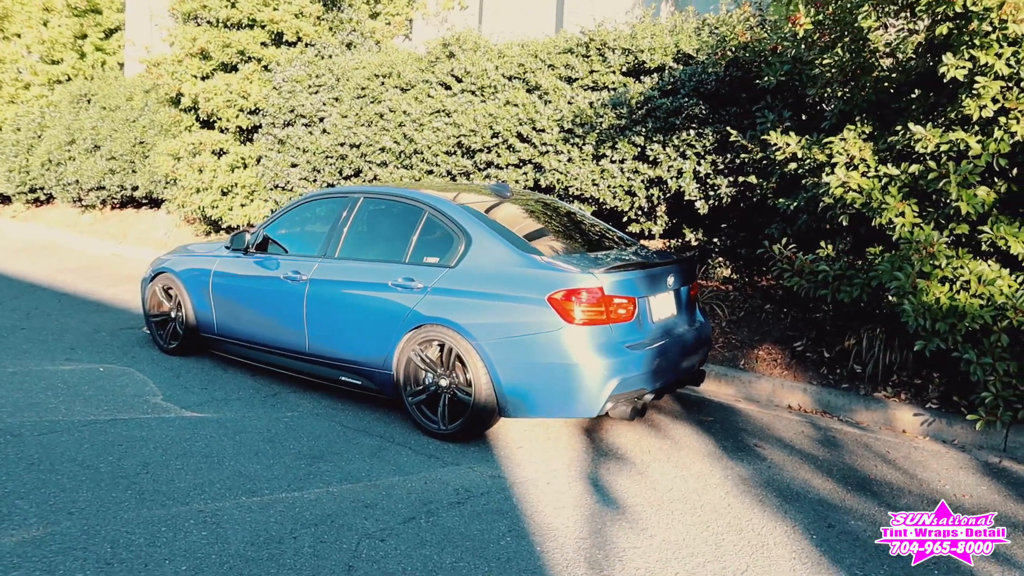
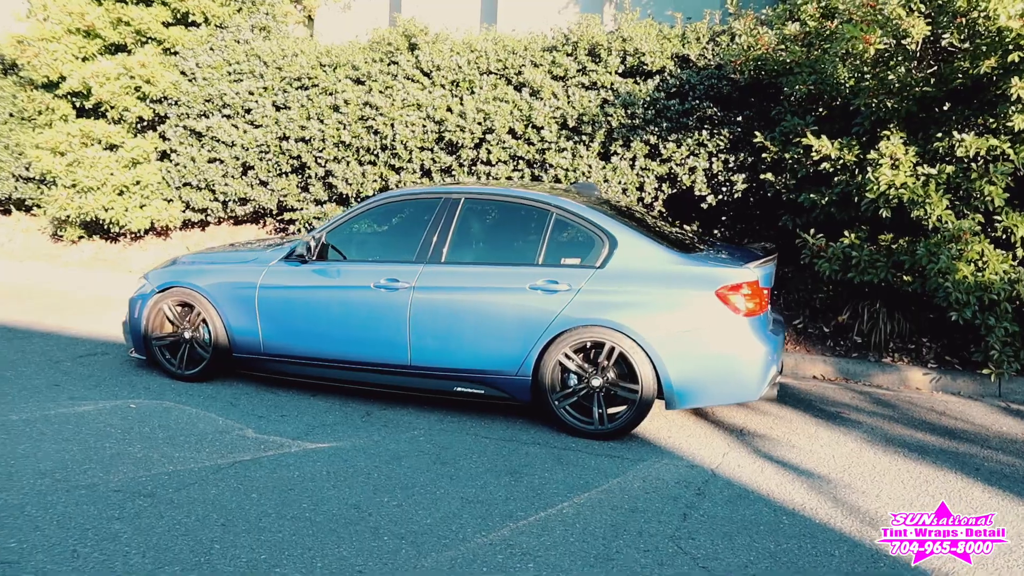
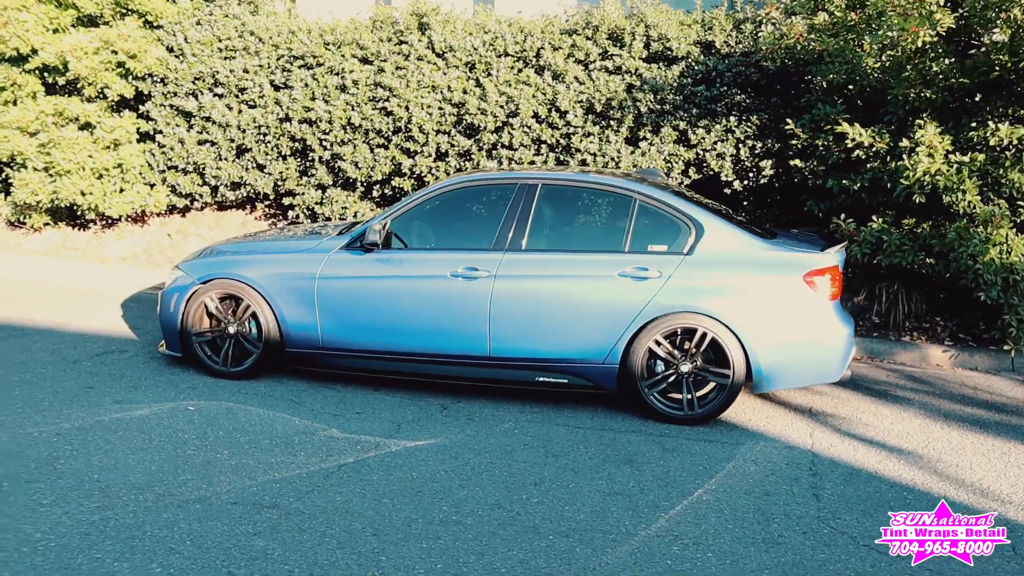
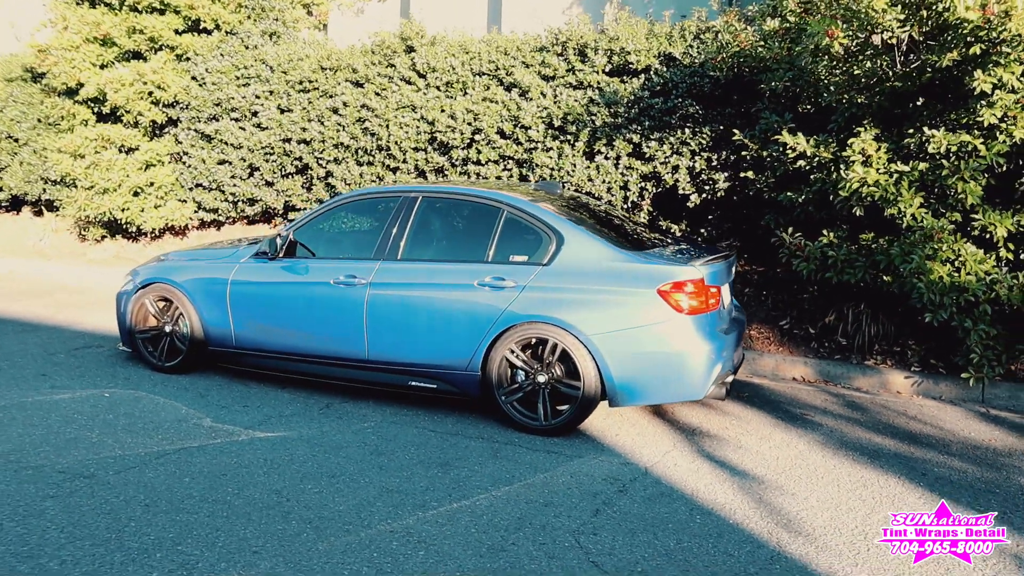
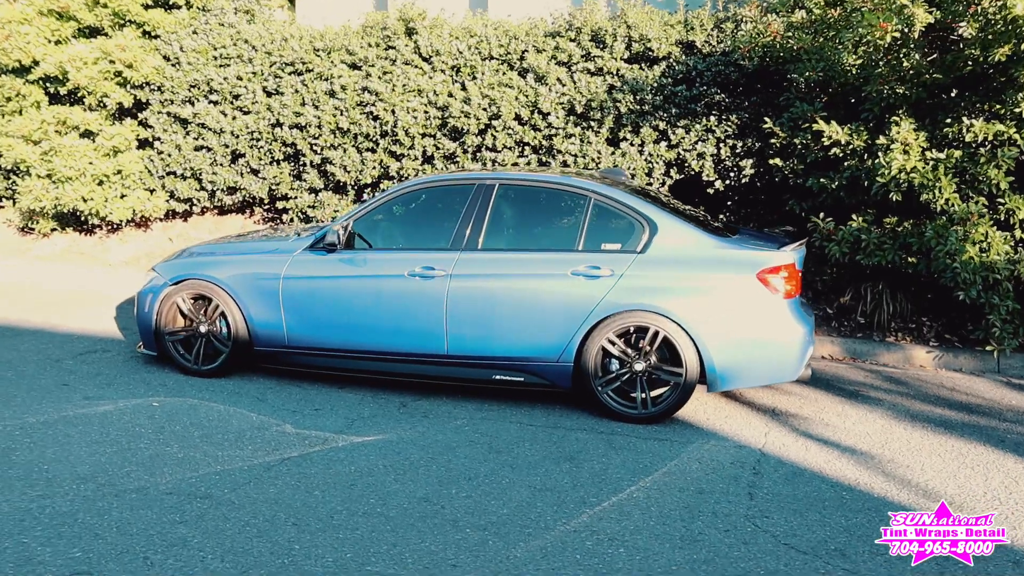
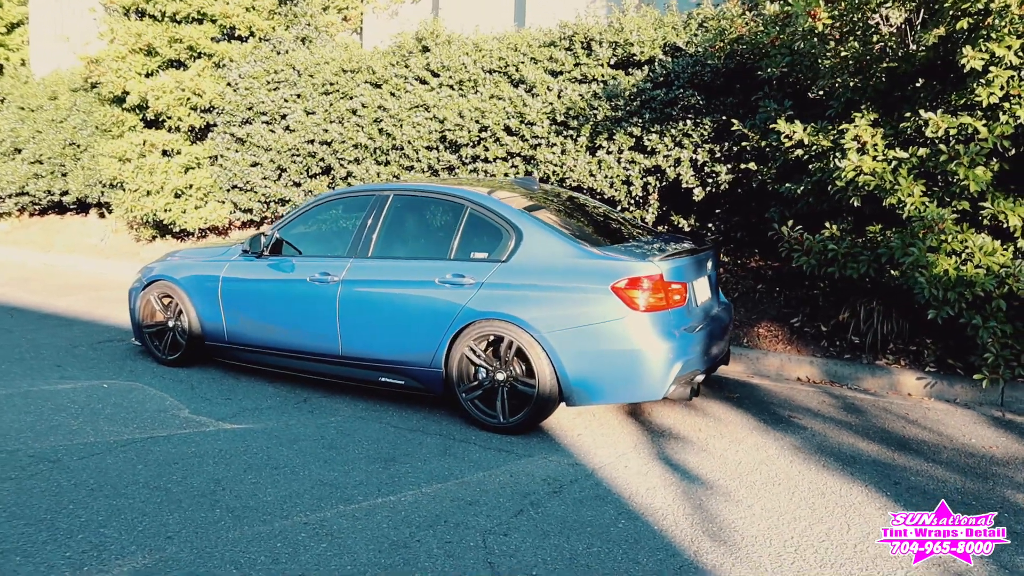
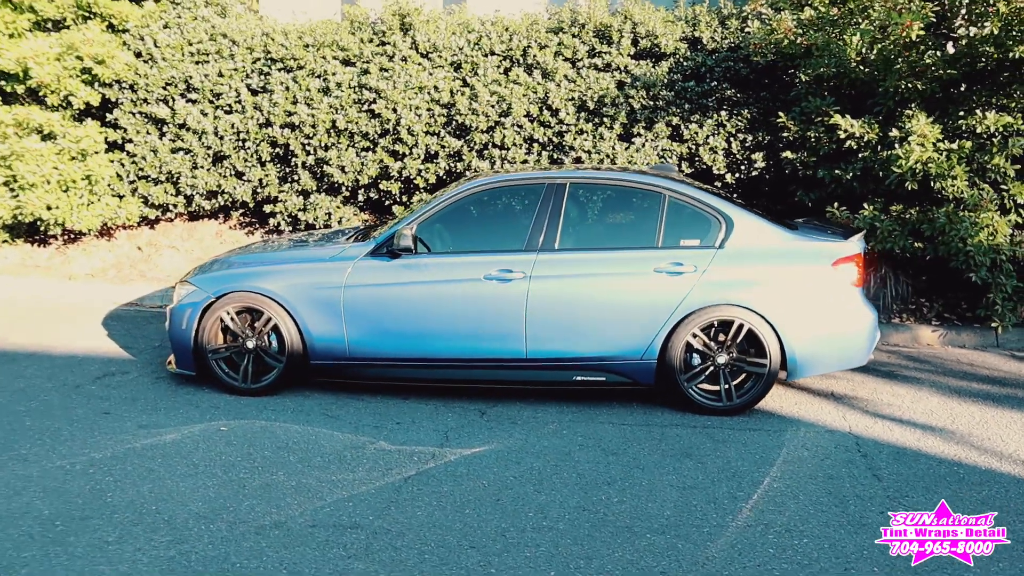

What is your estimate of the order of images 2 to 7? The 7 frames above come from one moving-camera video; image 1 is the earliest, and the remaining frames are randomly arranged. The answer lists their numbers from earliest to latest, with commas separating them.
6, 4, 2, 5, 3, 7
